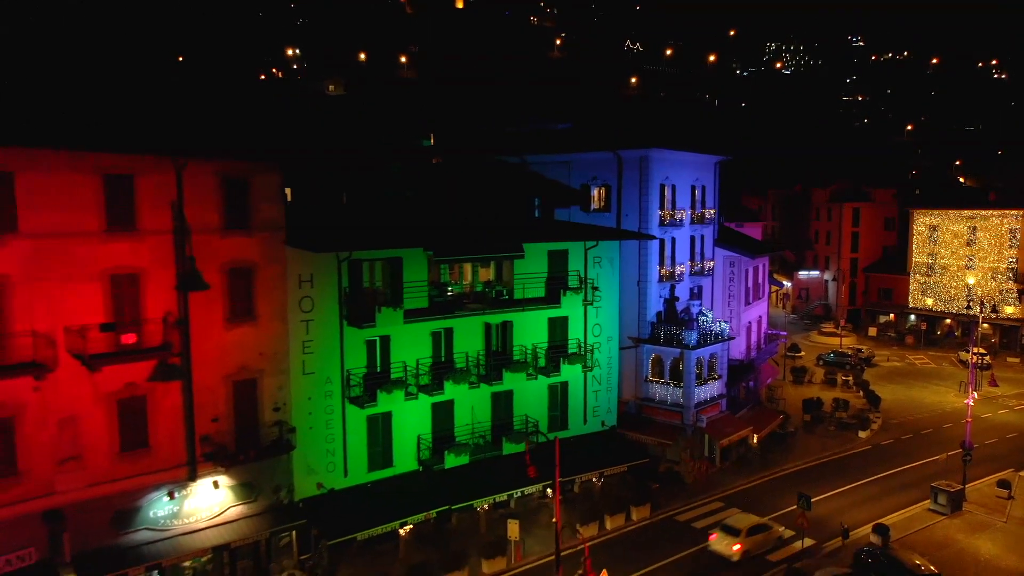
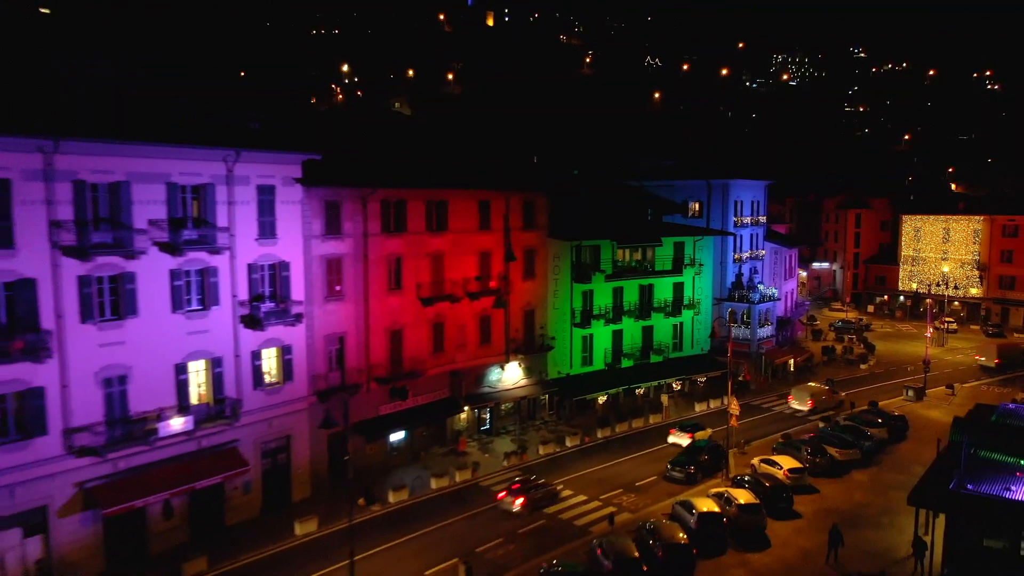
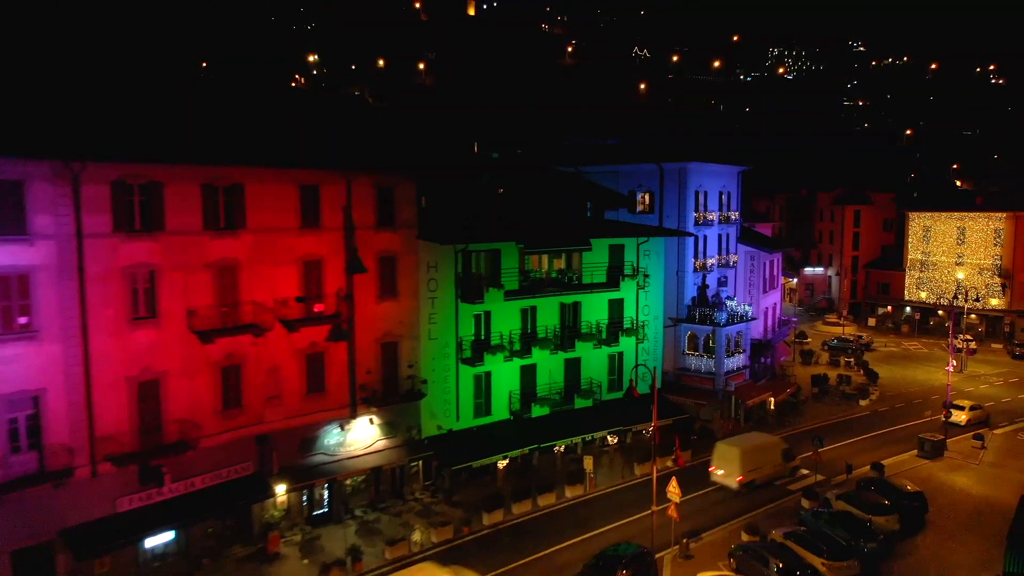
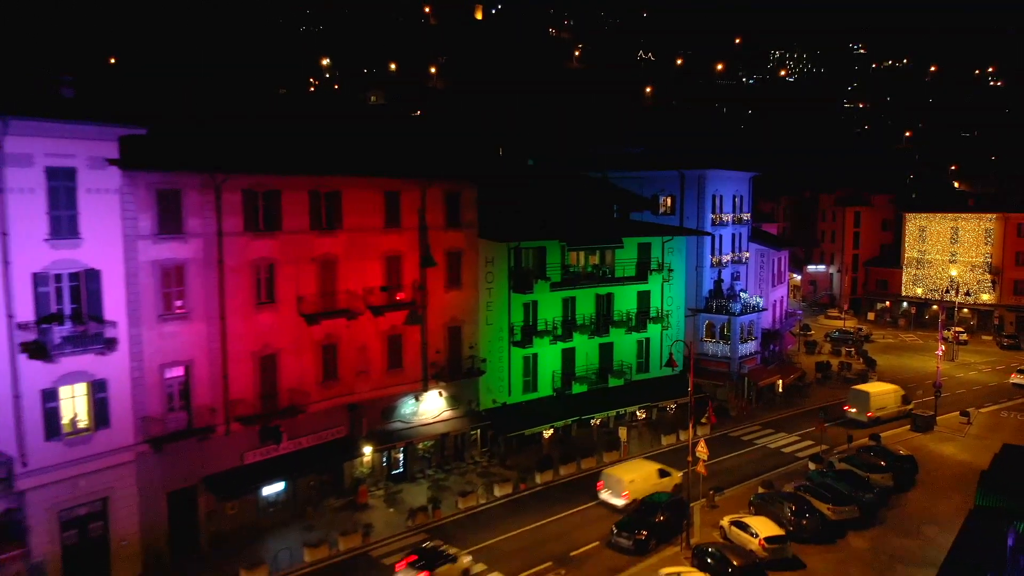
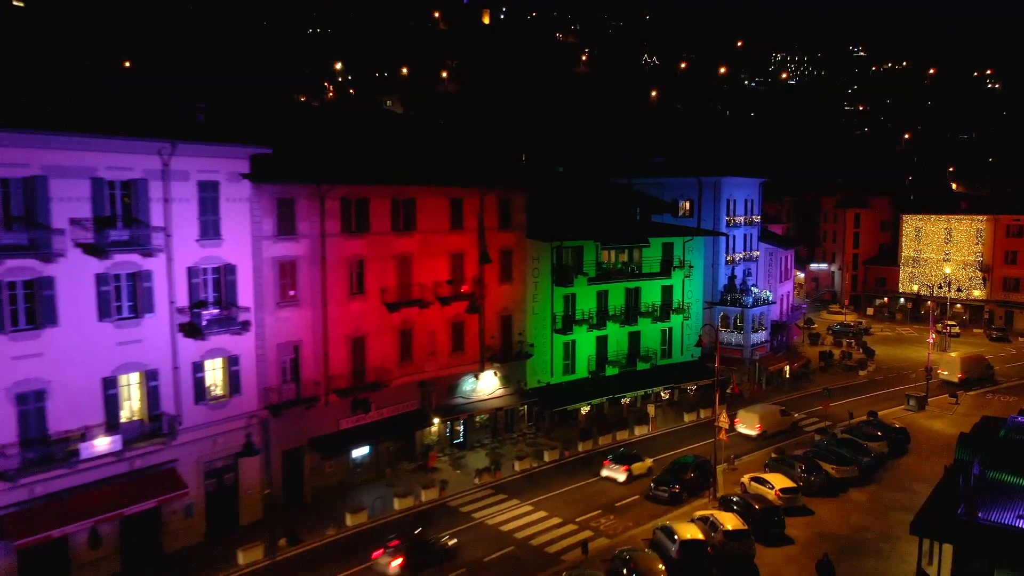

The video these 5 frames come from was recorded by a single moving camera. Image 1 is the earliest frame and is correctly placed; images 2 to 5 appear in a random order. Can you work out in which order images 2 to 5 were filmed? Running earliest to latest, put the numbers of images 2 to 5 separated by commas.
3, 4, 5, 2
